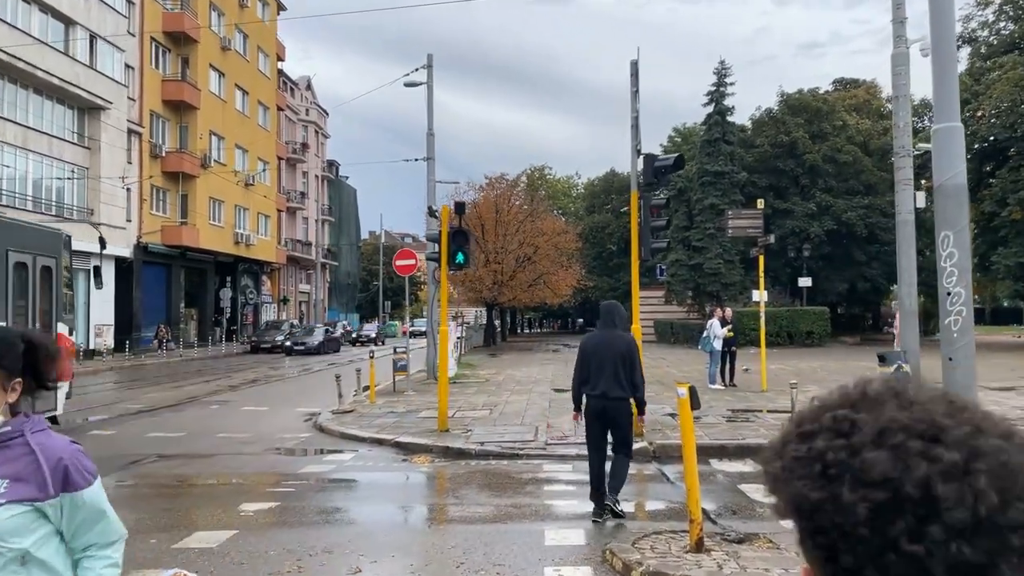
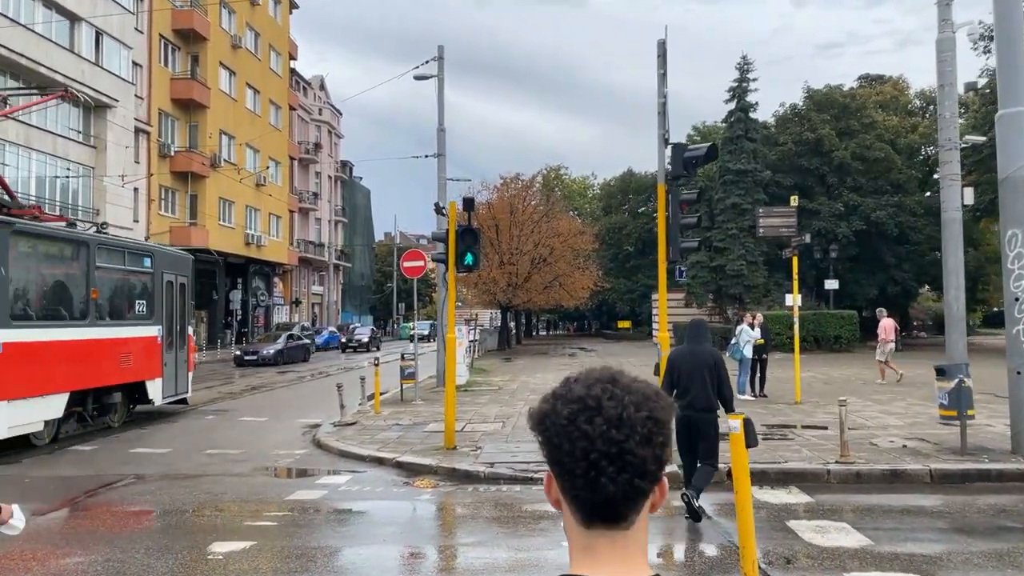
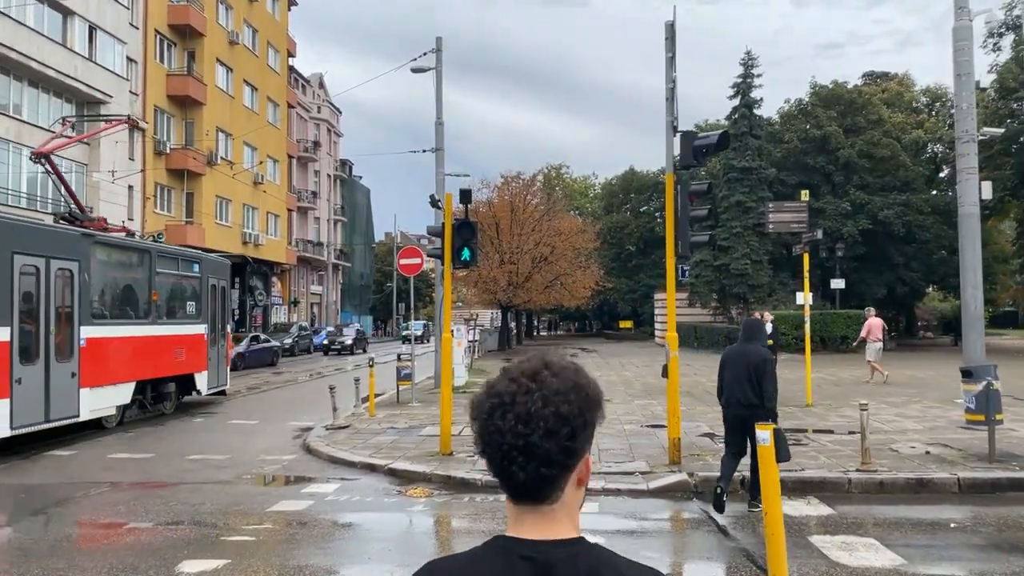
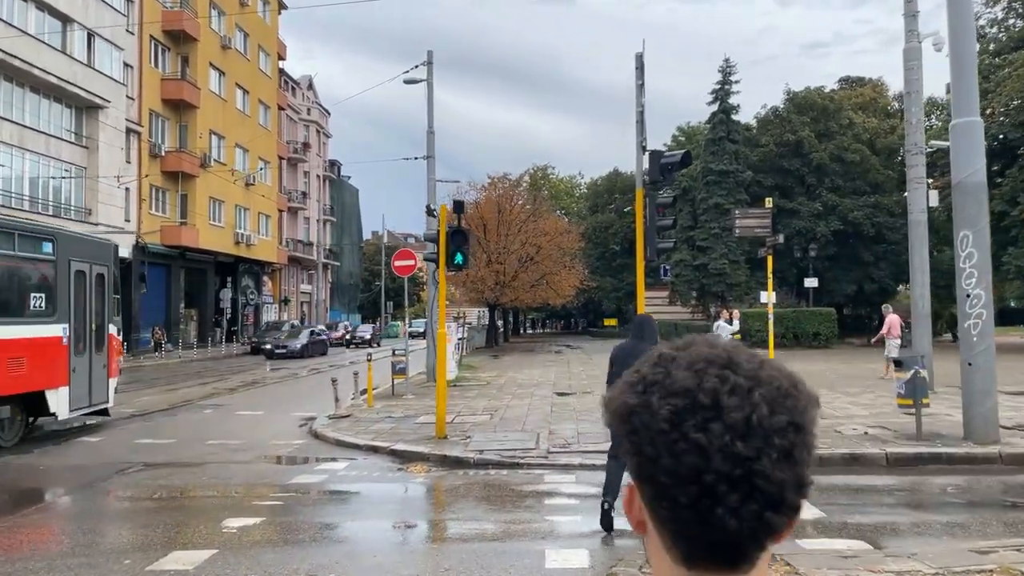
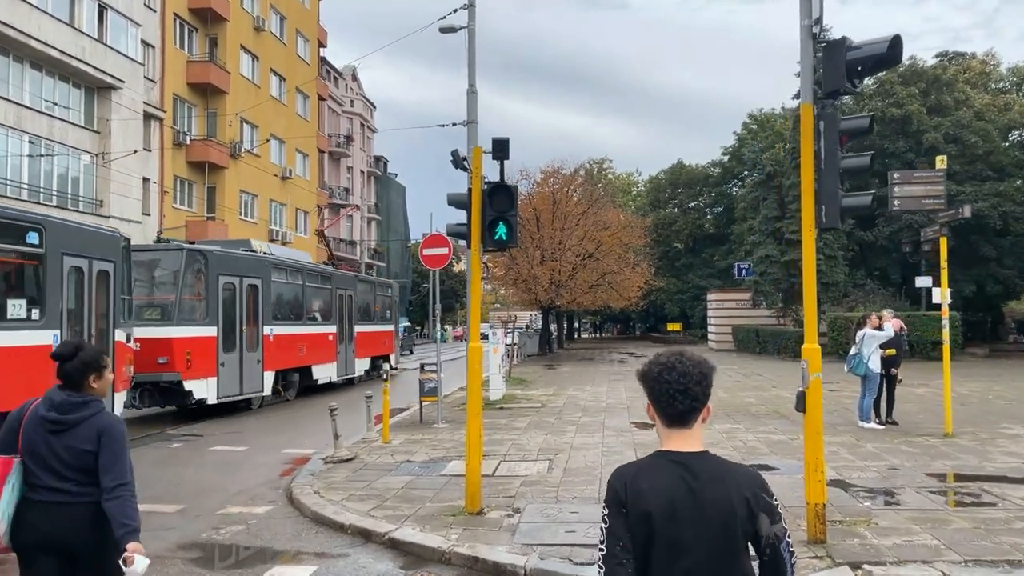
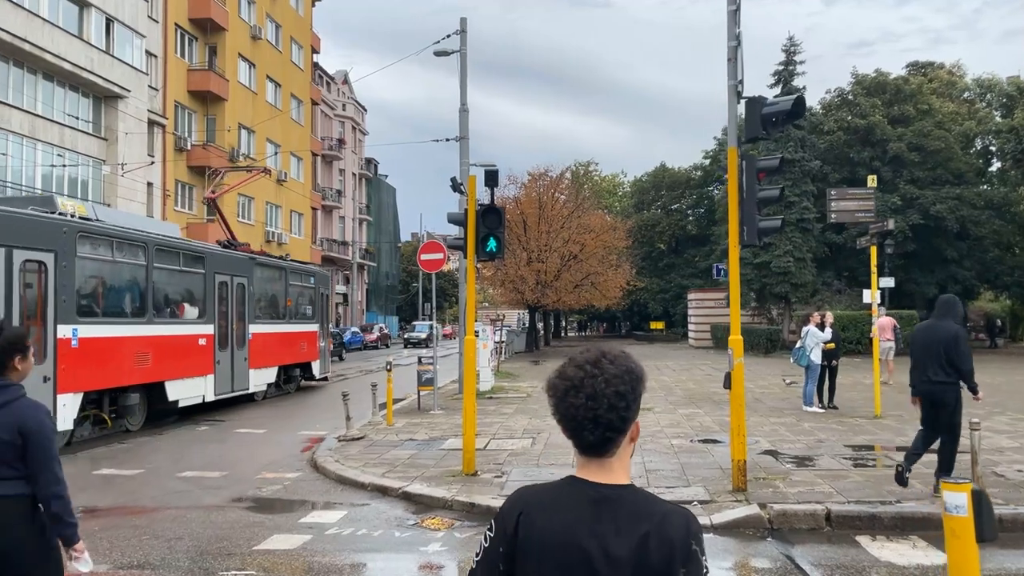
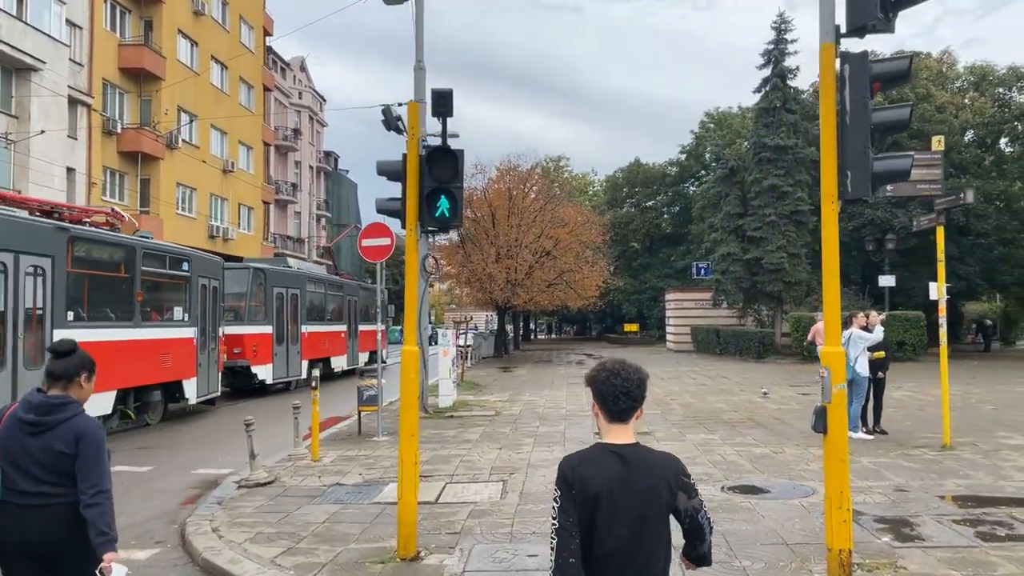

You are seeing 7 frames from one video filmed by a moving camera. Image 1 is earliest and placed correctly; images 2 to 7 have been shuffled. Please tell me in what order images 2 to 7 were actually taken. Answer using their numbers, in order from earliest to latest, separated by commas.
4, 2, 3, 6, 5, 7
